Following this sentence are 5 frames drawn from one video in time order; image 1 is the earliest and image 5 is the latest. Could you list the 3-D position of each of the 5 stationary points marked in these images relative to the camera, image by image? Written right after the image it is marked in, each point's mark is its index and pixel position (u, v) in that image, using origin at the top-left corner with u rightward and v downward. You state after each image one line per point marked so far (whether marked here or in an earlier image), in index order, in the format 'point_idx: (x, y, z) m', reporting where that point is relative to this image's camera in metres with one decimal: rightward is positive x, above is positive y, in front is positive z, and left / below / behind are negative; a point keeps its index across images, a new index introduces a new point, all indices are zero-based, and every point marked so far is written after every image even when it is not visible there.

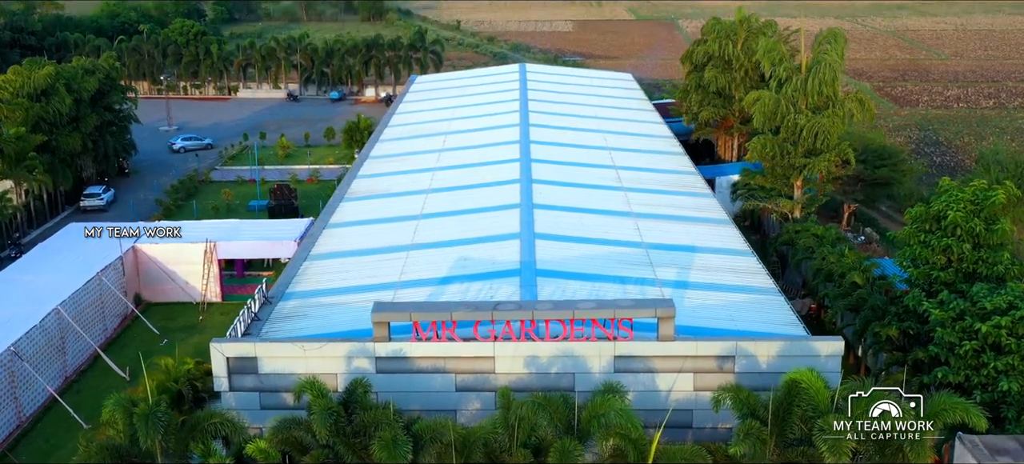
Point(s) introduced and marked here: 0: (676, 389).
0: (+2.6, -2.5, +14.8) m
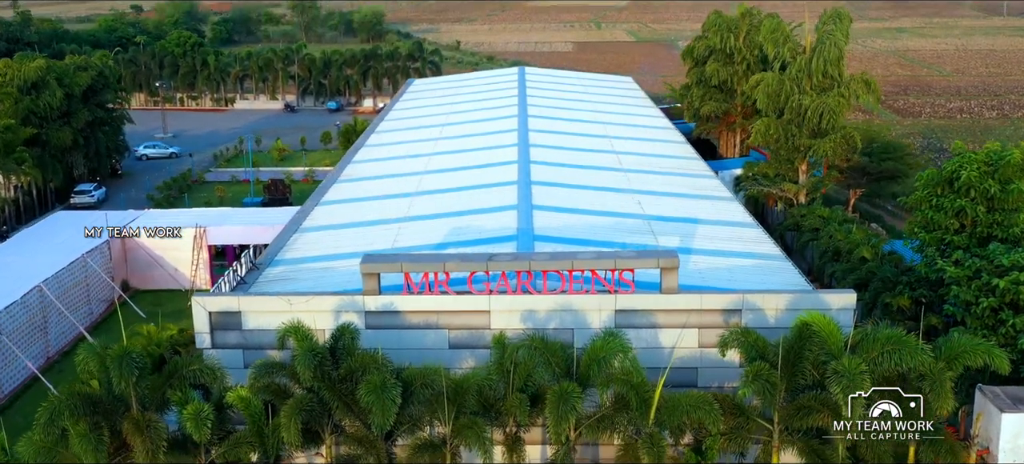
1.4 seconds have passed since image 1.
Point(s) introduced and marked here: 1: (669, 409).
0: (+2.6, -1.8, +14.1) m
1: (+2.1, -2.3, +12.2) m
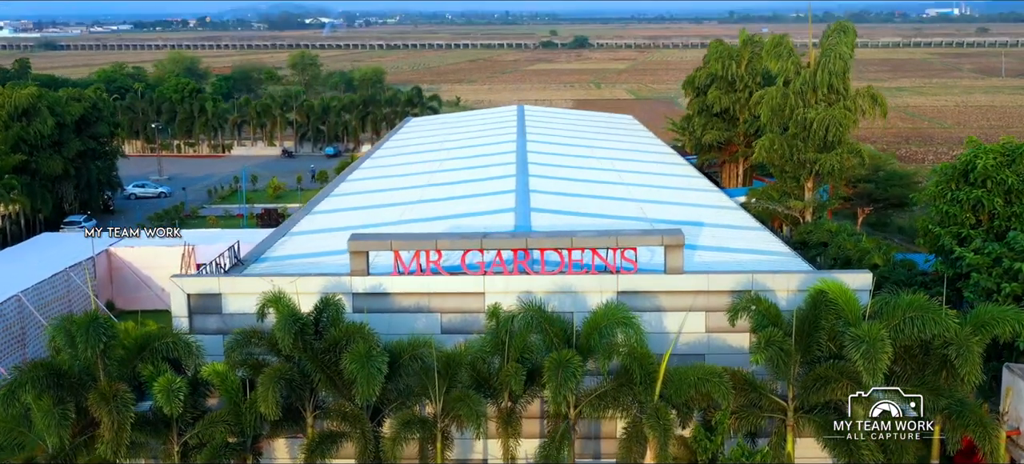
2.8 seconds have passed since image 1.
0: (+2.5, -1.4, +13.3) m
1: (+2.0, -1.9, +11.4) m
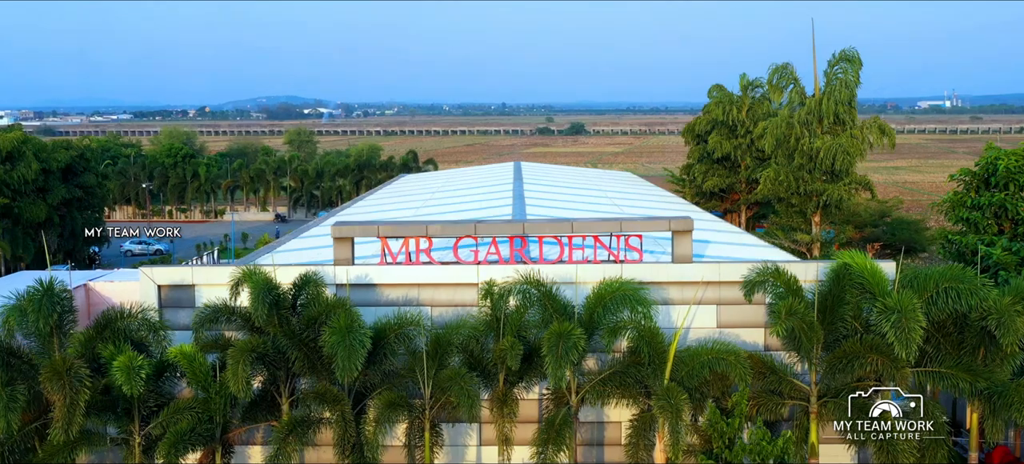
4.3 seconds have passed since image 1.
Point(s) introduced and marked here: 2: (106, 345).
0: (+2.5, -1.3, +12.3) m
1: (+2.0, -1.5, +10.3) m
2: (-4.8, -1.3, +10.8) m
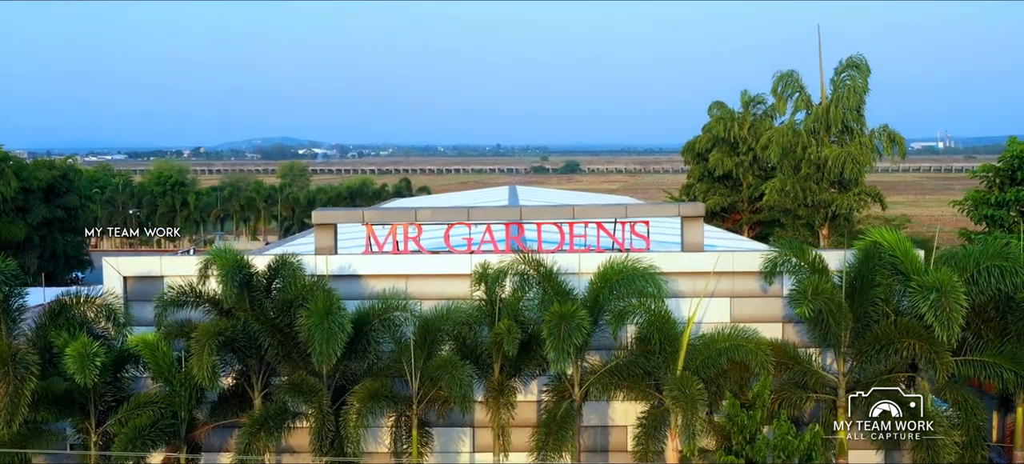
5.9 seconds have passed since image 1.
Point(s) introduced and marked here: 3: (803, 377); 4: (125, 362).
0: (+2.4, -1.1, +11.3) m
1: (+1.9, -1.2, +9.3) m
2: (-4.8, -1.1, +9.8) m
3: (+3.0, -1.5, +9.5) m
4: (-4.2, -1.4, +9.9) m
